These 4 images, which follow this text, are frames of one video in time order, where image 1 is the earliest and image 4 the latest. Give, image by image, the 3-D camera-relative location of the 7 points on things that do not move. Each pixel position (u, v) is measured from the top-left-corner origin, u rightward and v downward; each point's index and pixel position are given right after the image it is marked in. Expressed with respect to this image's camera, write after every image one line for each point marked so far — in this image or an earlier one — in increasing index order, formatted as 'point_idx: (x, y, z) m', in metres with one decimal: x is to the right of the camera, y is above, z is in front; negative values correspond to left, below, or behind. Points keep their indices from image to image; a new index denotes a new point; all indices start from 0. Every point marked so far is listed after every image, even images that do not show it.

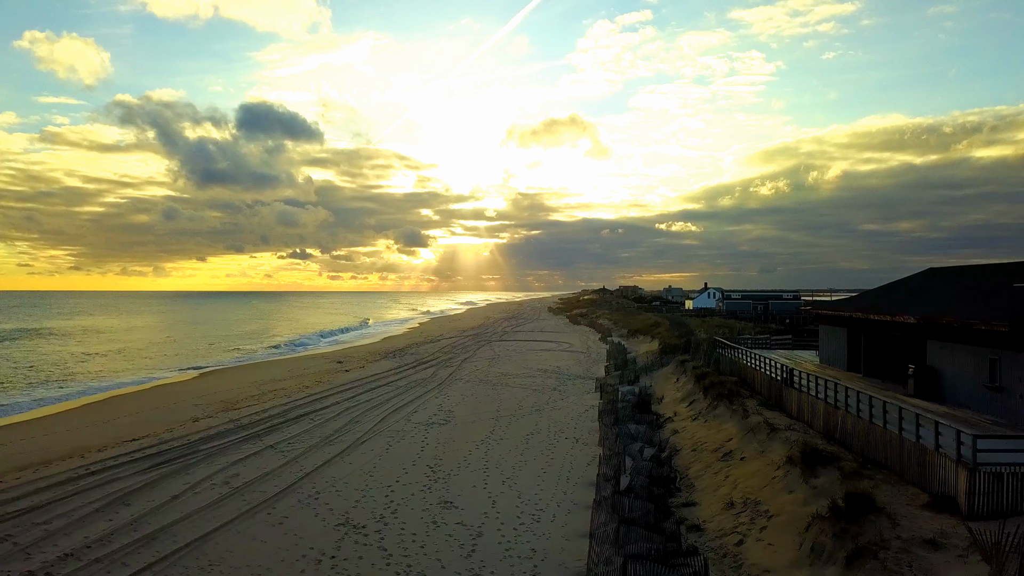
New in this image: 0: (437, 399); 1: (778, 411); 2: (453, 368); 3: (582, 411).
0: (-1.2, -1.8, +13.6) m
1: (+2.6, -1.2, +8.5) m
2: (-1.3, -1.8, +19.2) m
3: (+1.0, -1.8, +12.4) m
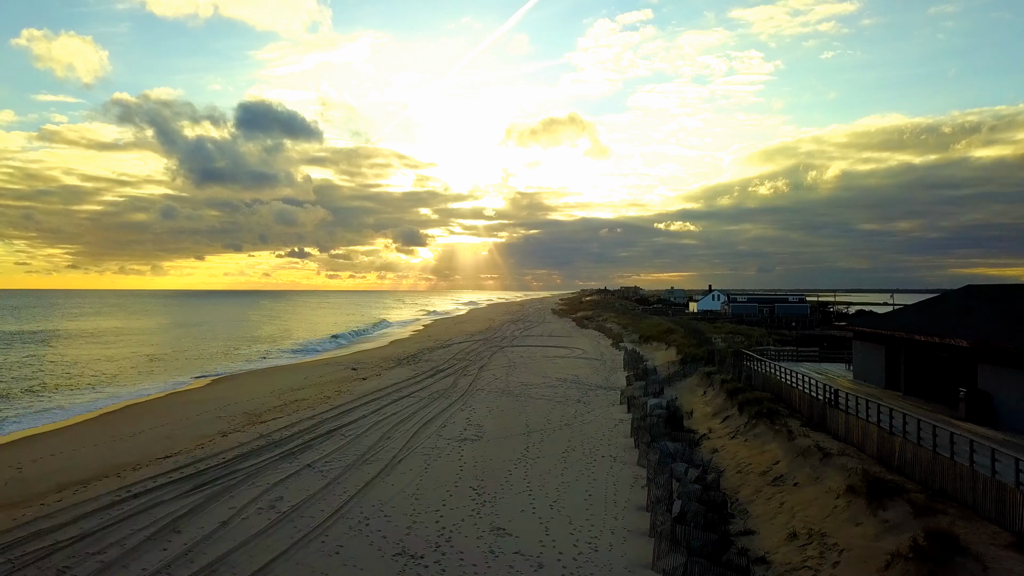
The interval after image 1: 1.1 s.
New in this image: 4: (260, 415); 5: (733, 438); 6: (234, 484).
0: (-0.8, -2.0, +13.6) m
1: (+3.1, -1.4, +8.4) m
2: (-0.8, -2.0, +19.1) m
3: (+1.4, -2.0, +12.4) m
4: (-4.1, -2.1, +14.1) m
5: (+2.6, -1.7, +9.9) m
6: (-2.7, -1.9, +8.4) m
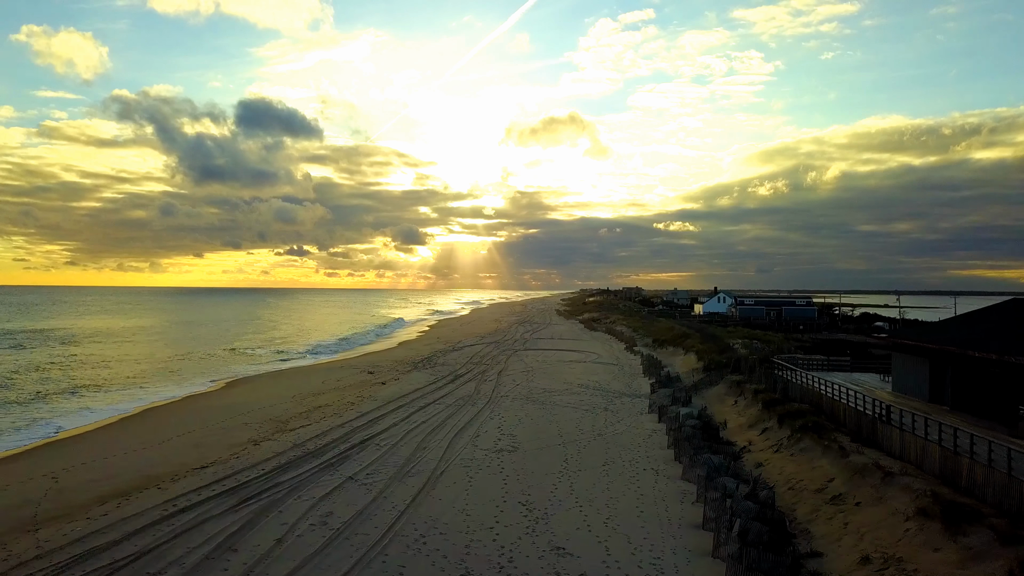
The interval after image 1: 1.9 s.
0: (-0.3, -2.1, +13.5) m
1: (+3.5, -1.6, +8.3) m
2: (-0.4, -2.1, +19.0) m
3: (+1.9, -2.1, +12.3) m
4: (-3.7, -2.2, +14.0) m
5: (+3.0, -1.9, +9.8) m
6: (-2.2, -2.0, +8.3) m
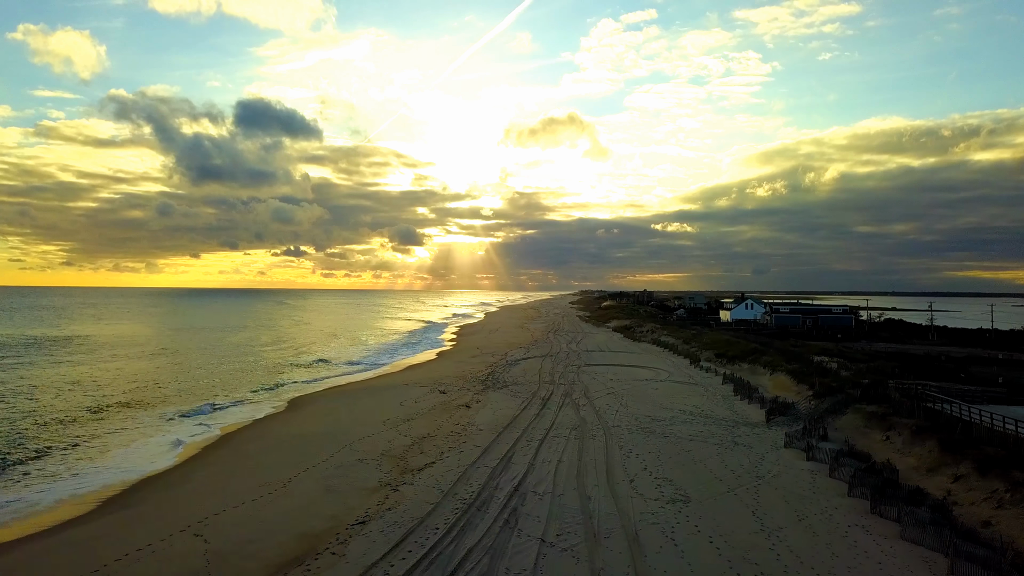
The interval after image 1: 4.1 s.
0: (+1.7, -2.5, +12.6) m
1: (+5.6, -2.0, +7.4) m
2: (+1.6, -2.5, +18.1) m
3: (+3.9, -2.5, +11.4) m
4: (-1.6, -2.6, +13.0) m
5: (+5.1, -2.3, +8.9) m
6: (-0.2, -2.4, +7.4) m
